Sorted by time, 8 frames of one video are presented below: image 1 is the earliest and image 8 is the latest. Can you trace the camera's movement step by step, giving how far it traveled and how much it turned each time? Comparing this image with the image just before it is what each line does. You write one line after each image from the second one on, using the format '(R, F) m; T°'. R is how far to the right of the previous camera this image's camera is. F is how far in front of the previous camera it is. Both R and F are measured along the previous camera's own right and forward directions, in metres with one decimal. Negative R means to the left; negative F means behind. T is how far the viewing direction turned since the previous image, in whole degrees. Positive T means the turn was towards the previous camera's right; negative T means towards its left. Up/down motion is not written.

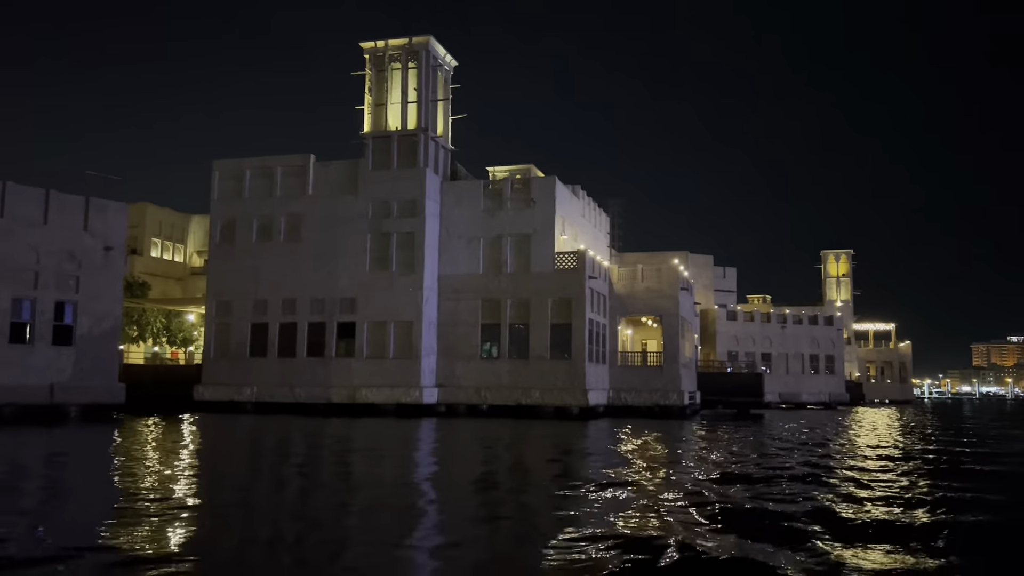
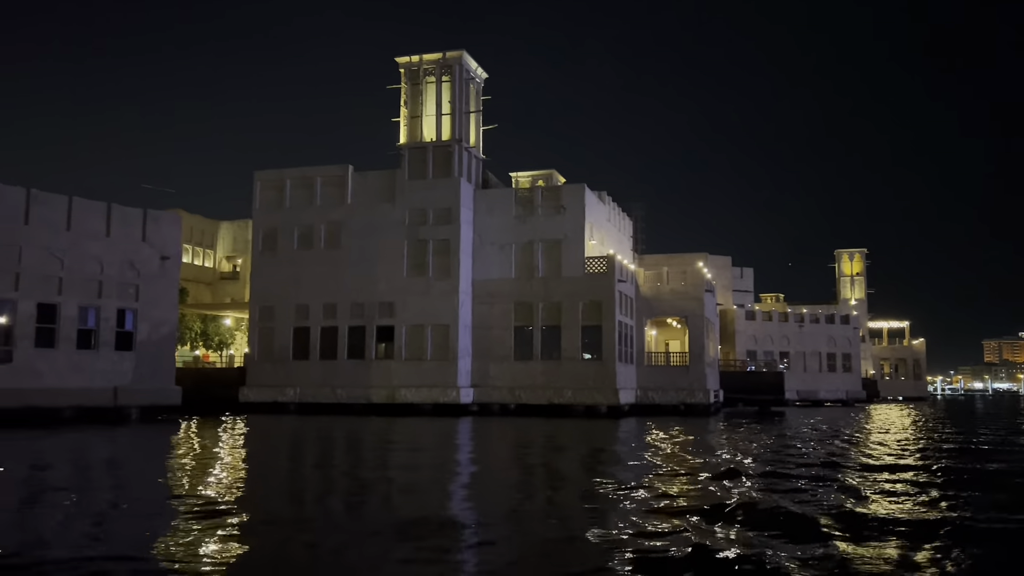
(-1.3, -1.5) m; -1°
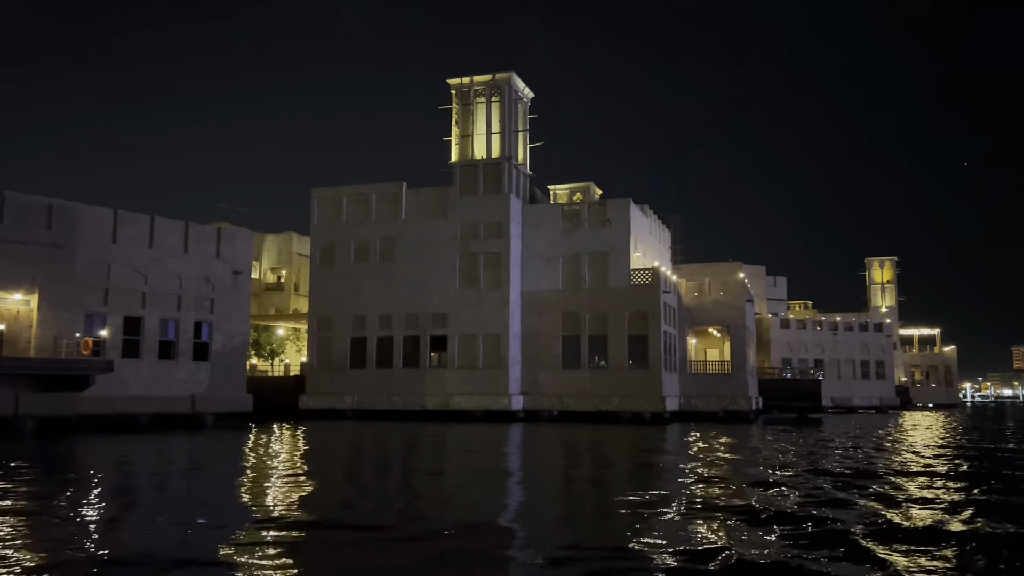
(-1.6, -1.6) m; -1°
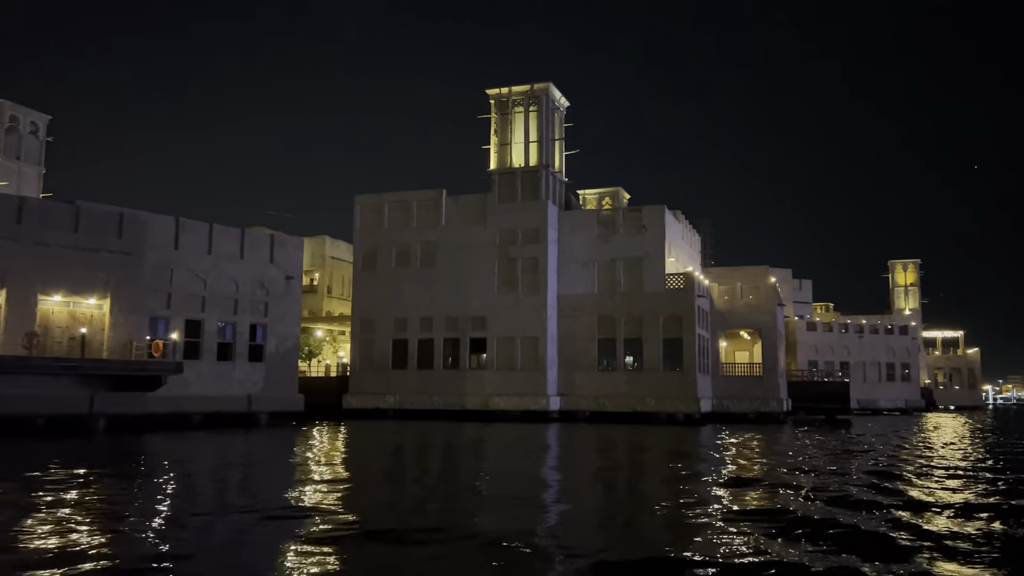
(-1.3, -1.3) m; -1°
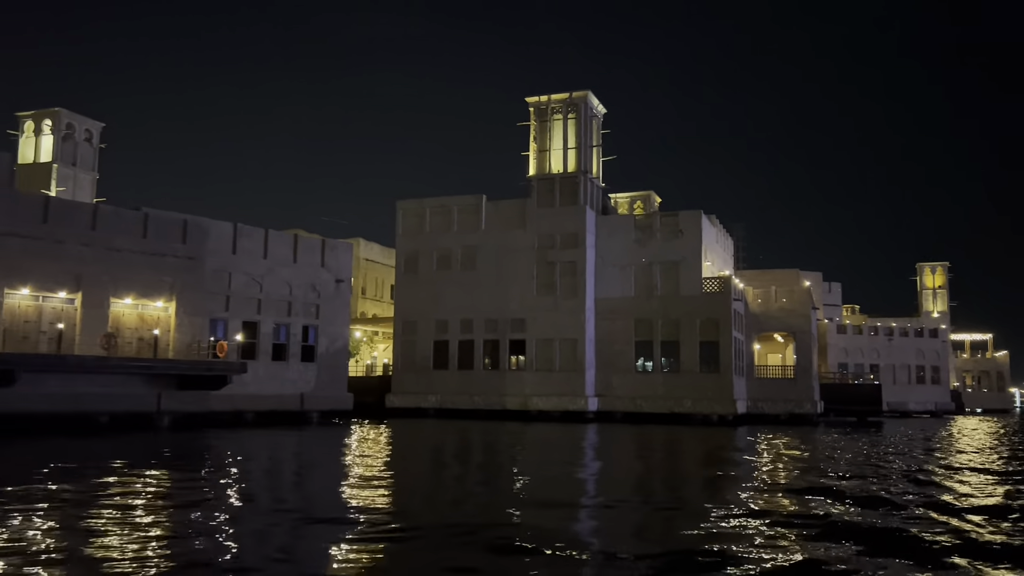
(-1.3, -1.1) m; -1°
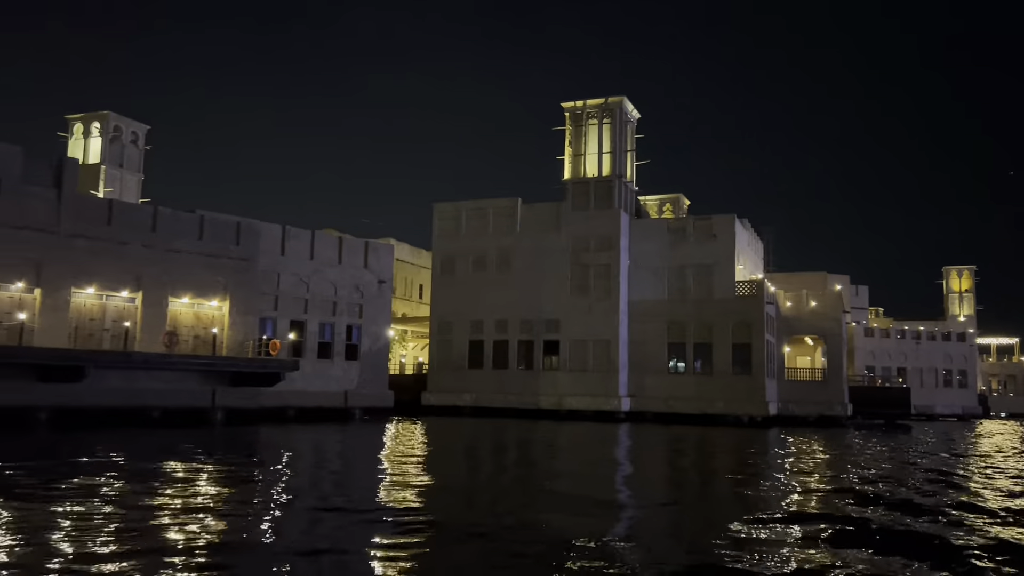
(-1.2, -0.9) m; -1°
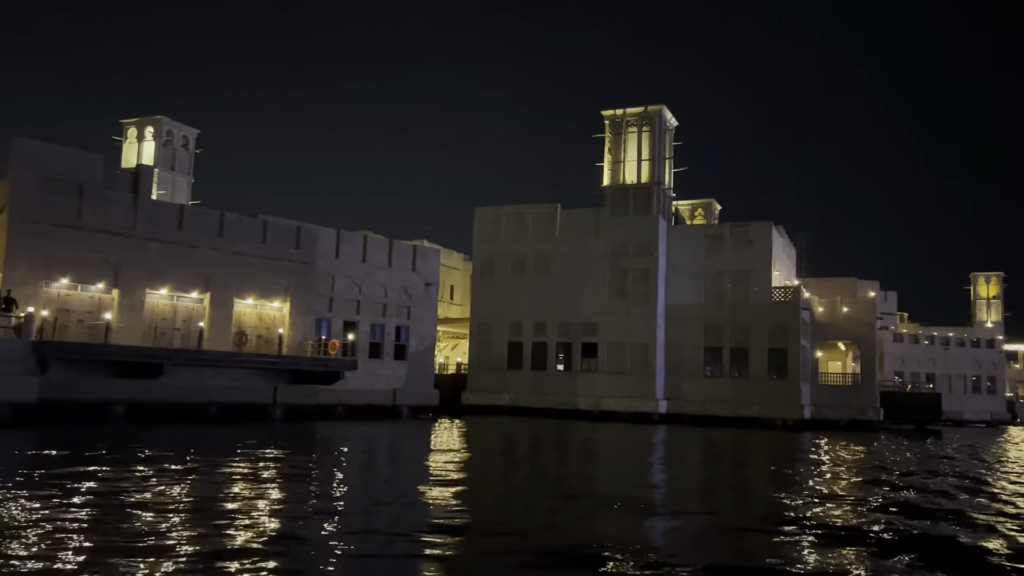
(-1.5, -1.2) m; -1°
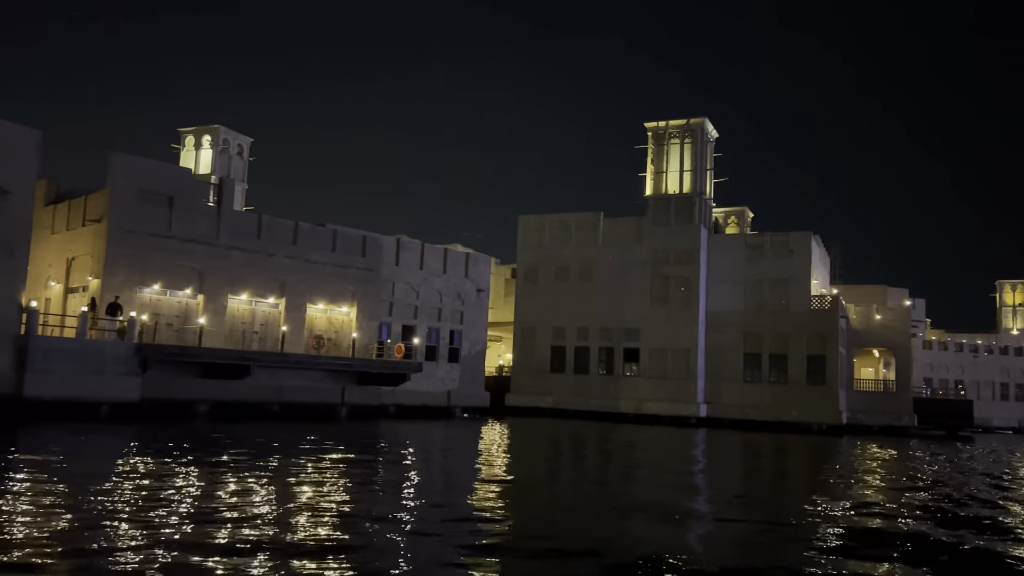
(-2.1, -1.6) m; -1°
